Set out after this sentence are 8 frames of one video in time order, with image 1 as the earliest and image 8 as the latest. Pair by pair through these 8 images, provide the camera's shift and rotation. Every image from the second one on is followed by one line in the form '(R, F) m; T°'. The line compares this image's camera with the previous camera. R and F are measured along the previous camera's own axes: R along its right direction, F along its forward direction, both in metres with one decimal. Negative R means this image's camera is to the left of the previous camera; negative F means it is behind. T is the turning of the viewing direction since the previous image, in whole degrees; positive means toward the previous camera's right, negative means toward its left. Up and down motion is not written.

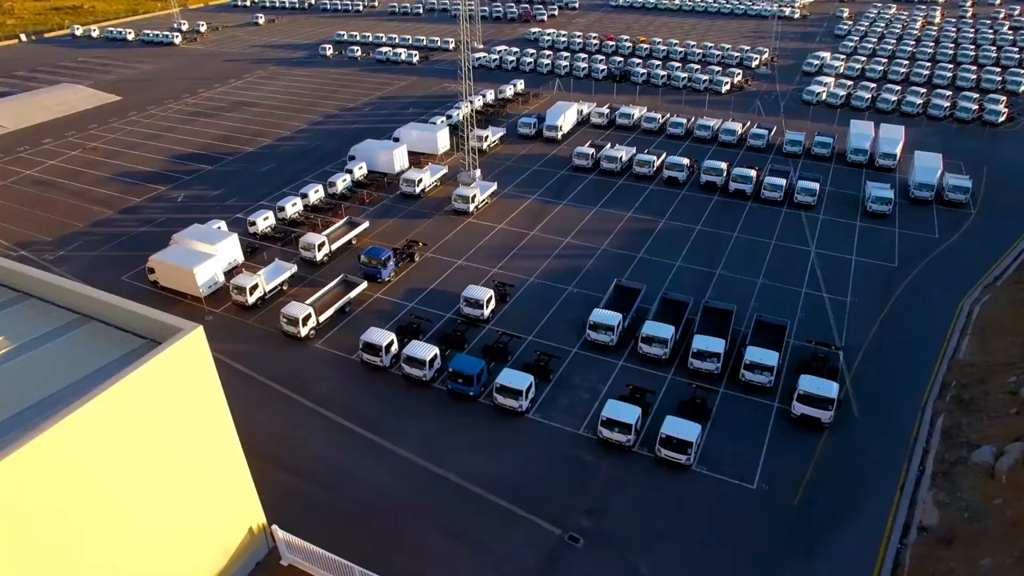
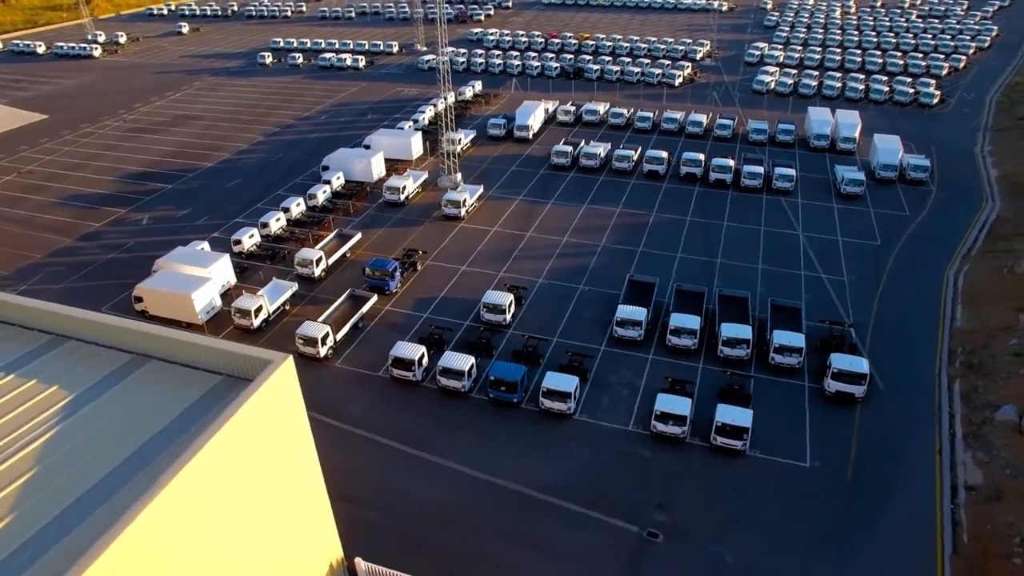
(-3.2, +0.4) m; +6°
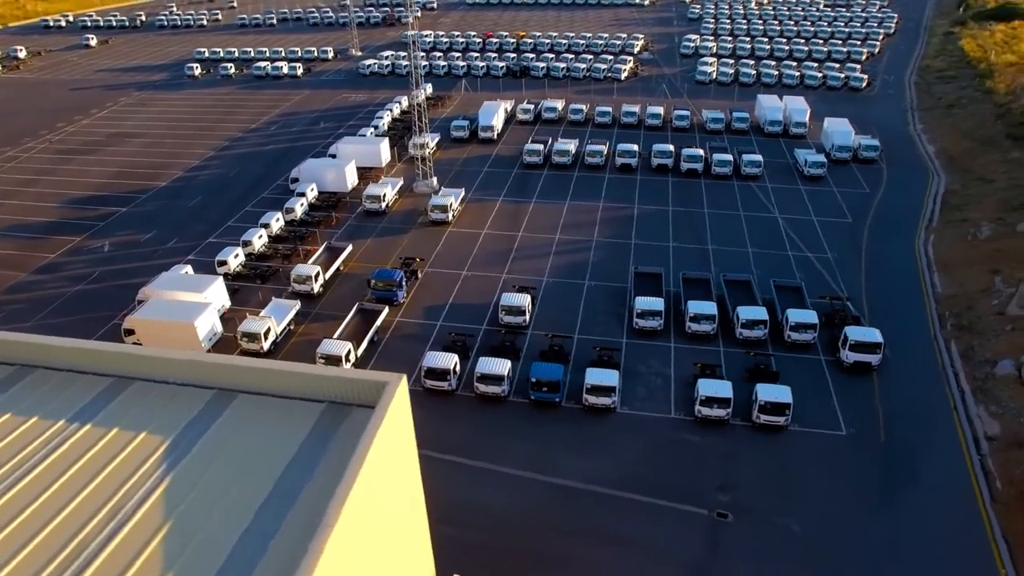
(-3.4, +0.2) m; +7°
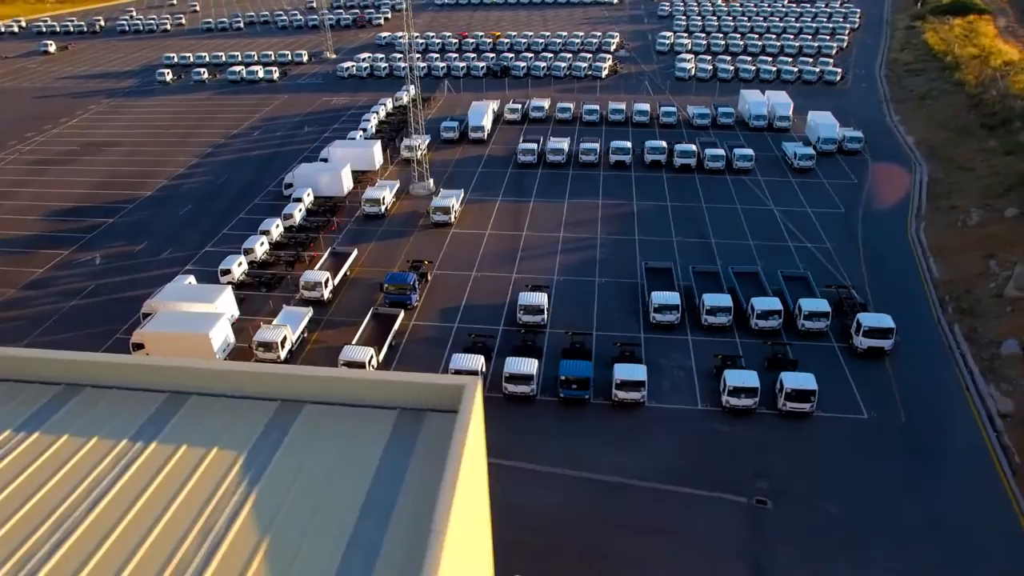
(-1.8, 0.0) m; +3°
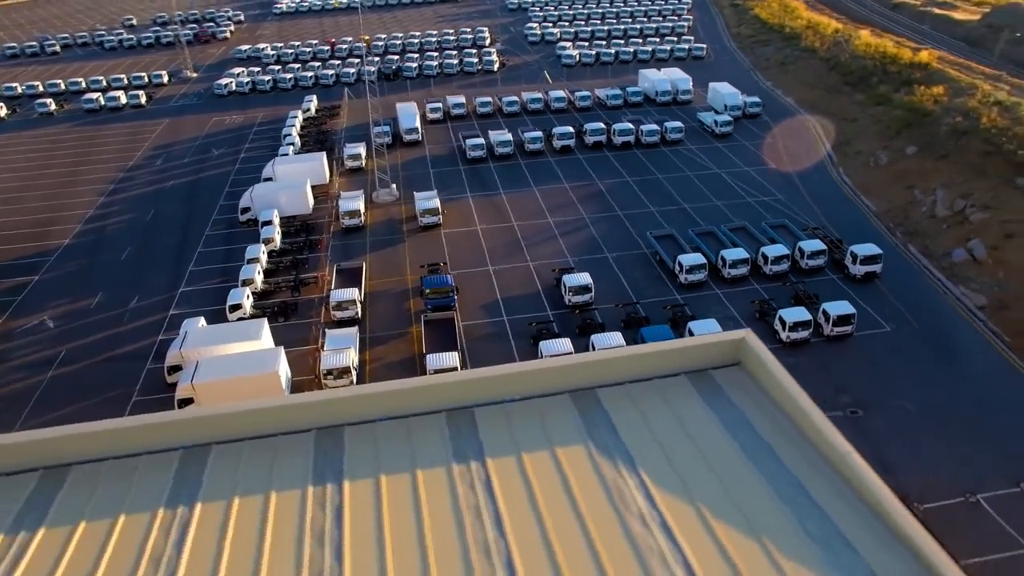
(-7.7, +0.6) m; +15°
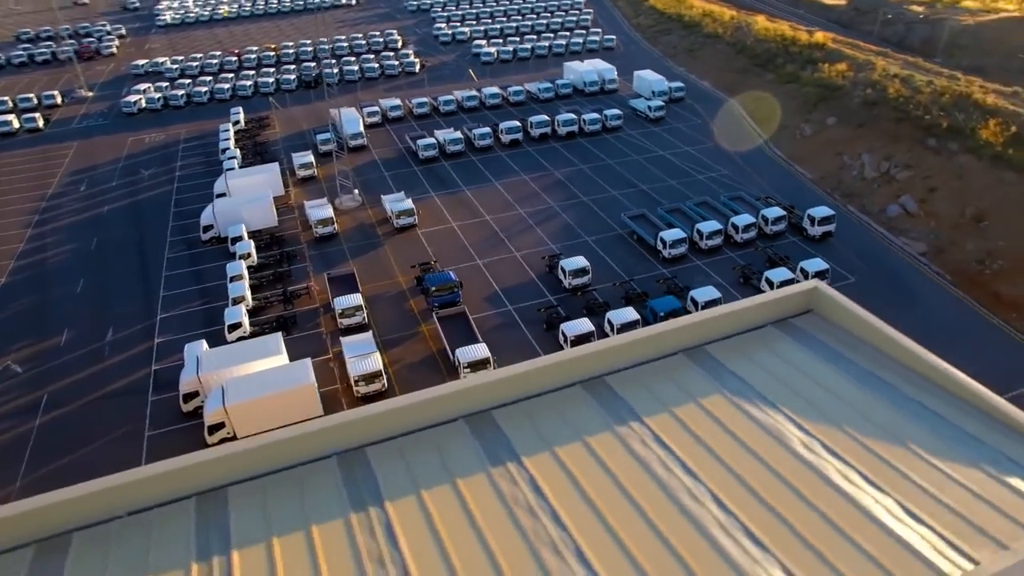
(-4.1, -0.2) m; +9°
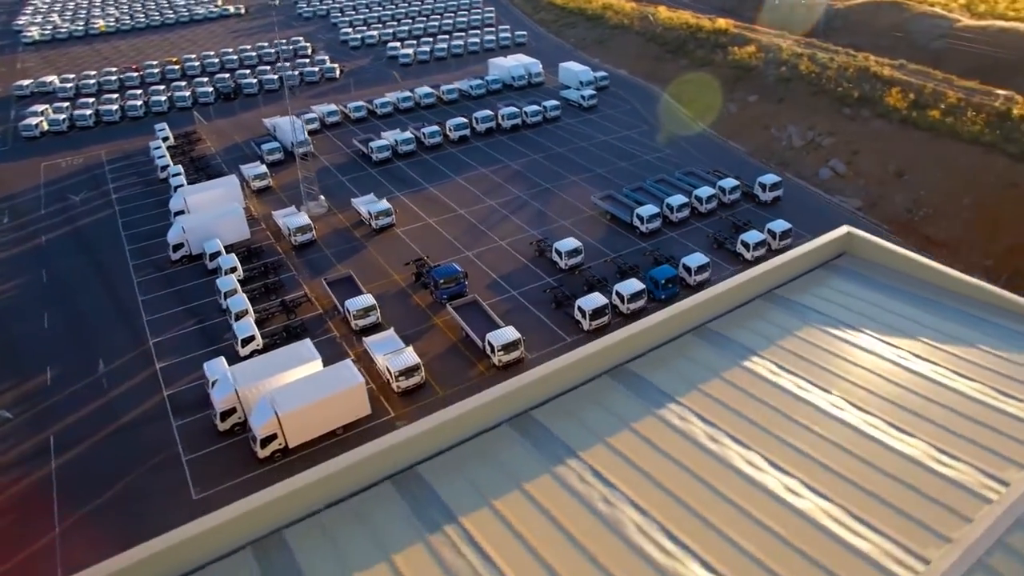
(-4.3, -0.5) m; +9°
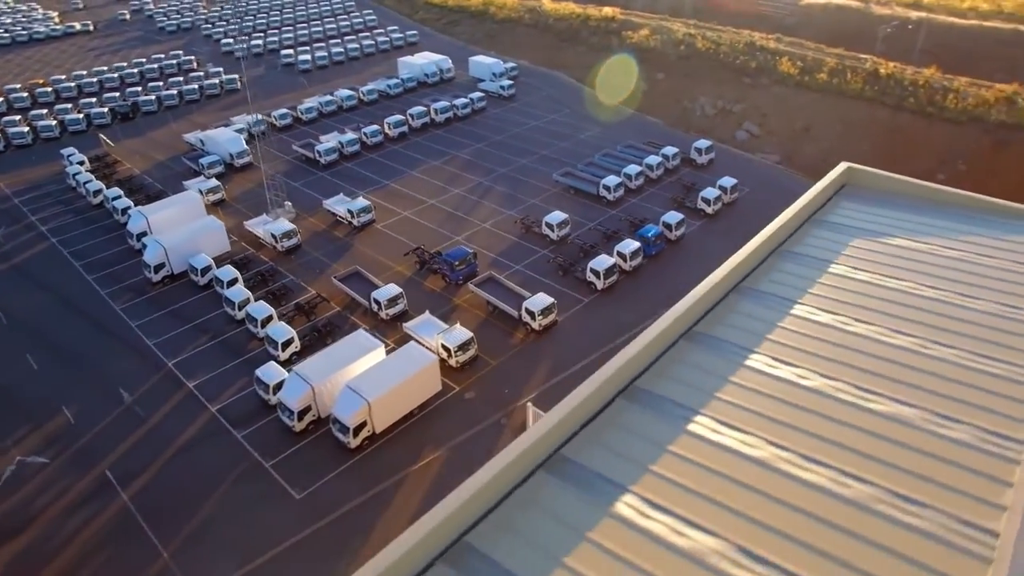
(-5.8, -1.0) m; +12°
